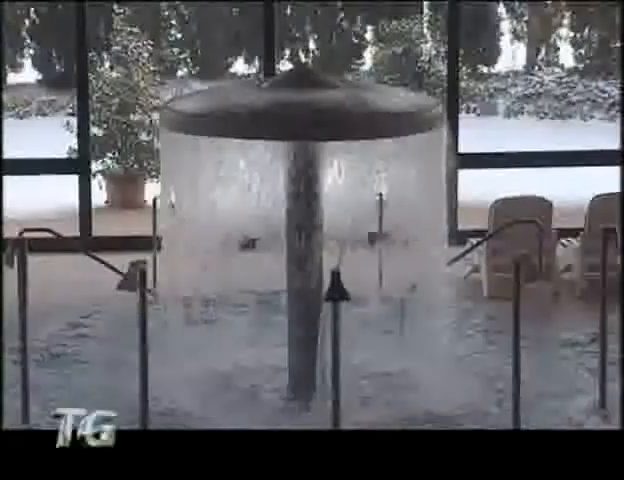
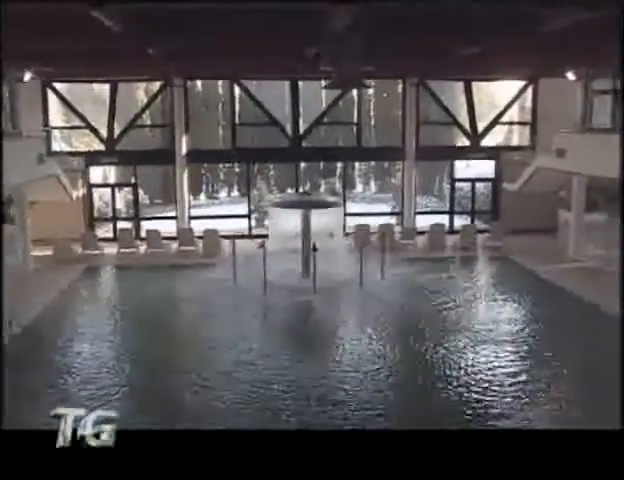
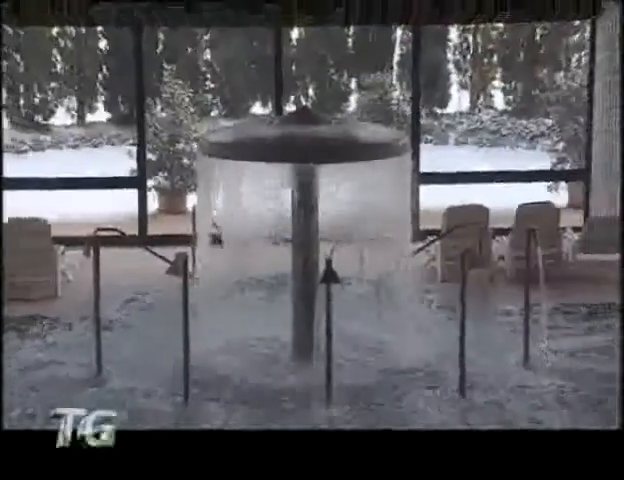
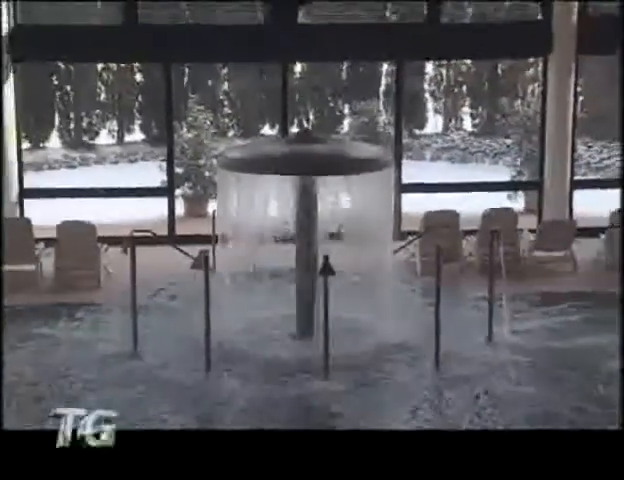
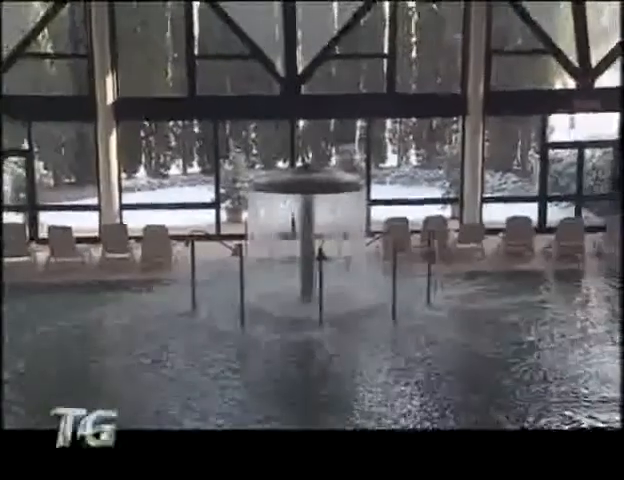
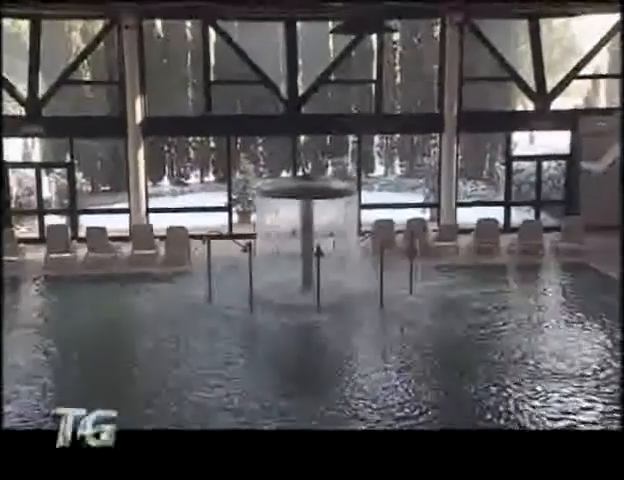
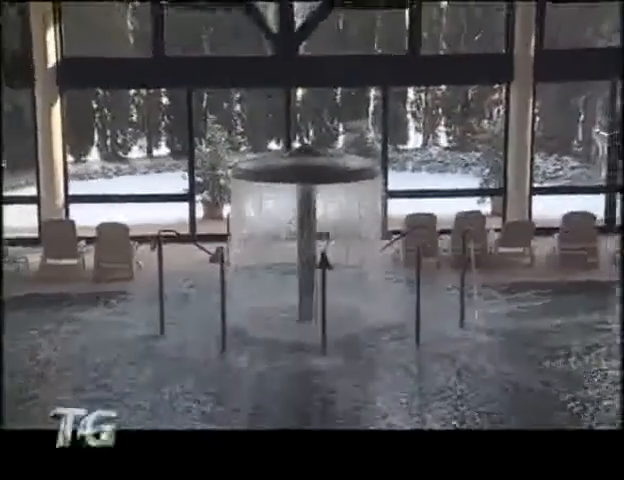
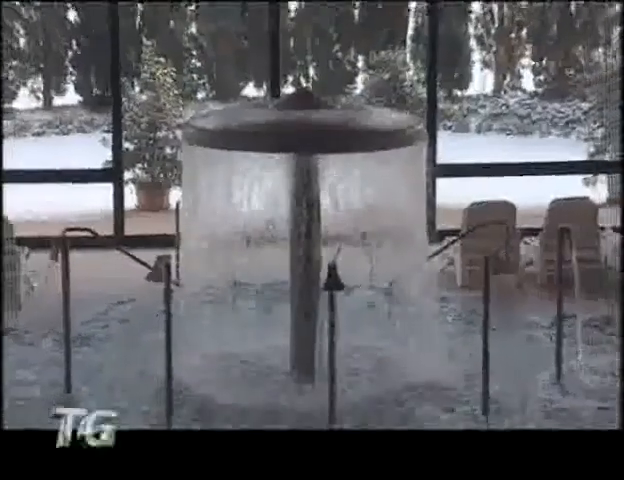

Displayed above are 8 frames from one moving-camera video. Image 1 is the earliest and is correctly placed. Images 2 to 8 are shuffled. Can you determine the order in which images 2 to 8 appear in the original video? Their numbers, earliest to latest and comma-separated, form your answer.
8, 3, 4, 7, 5, 6, 2
